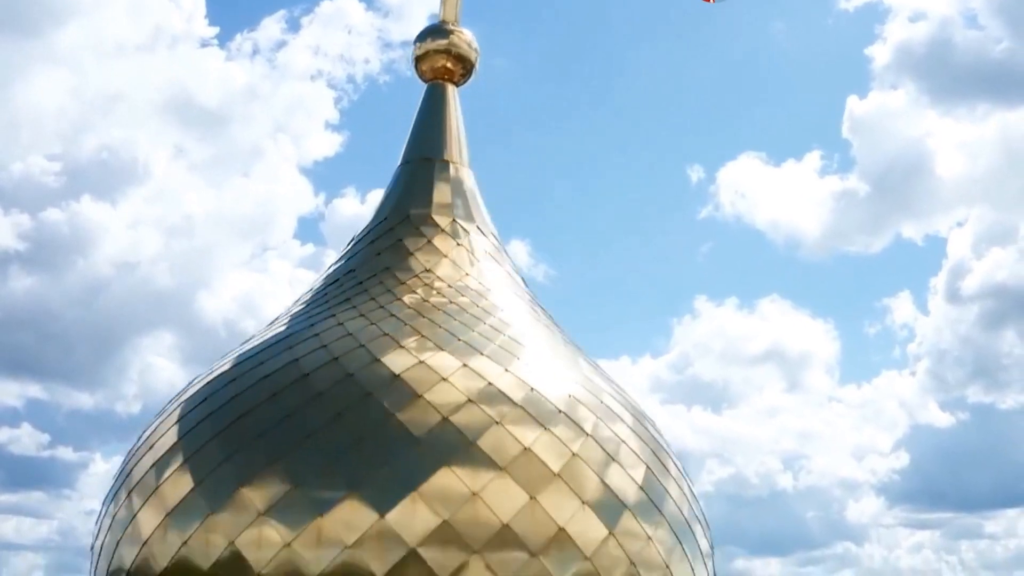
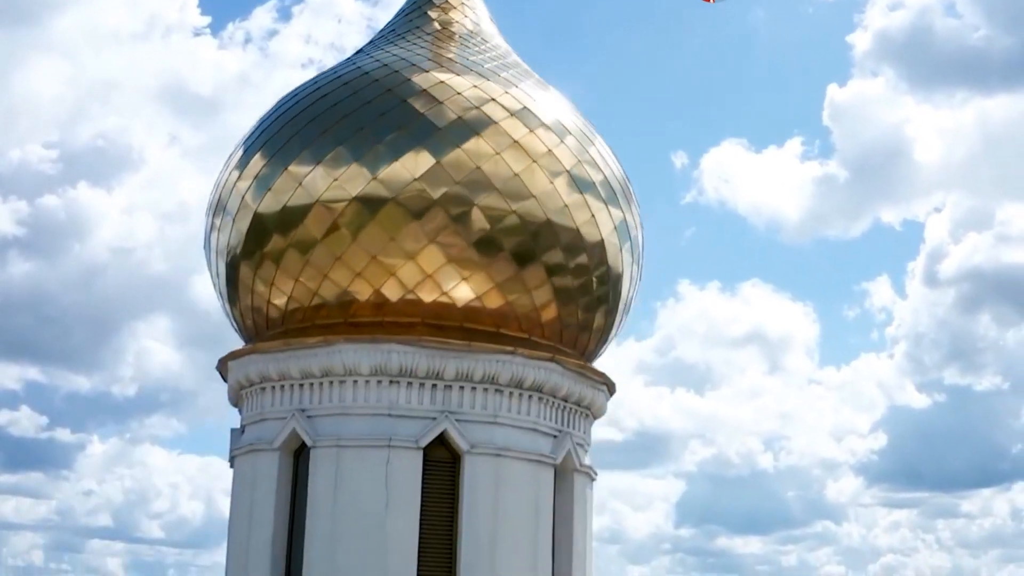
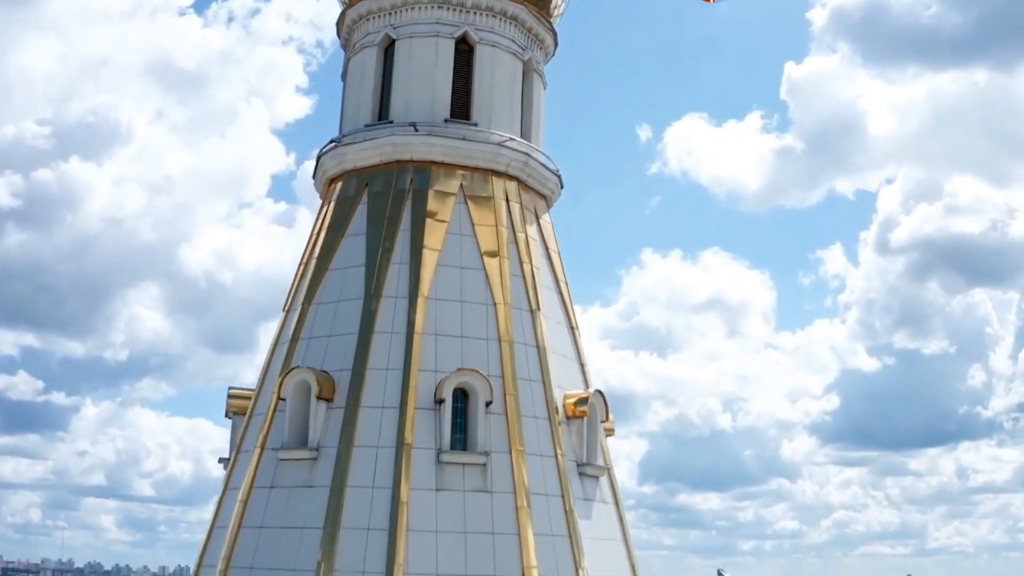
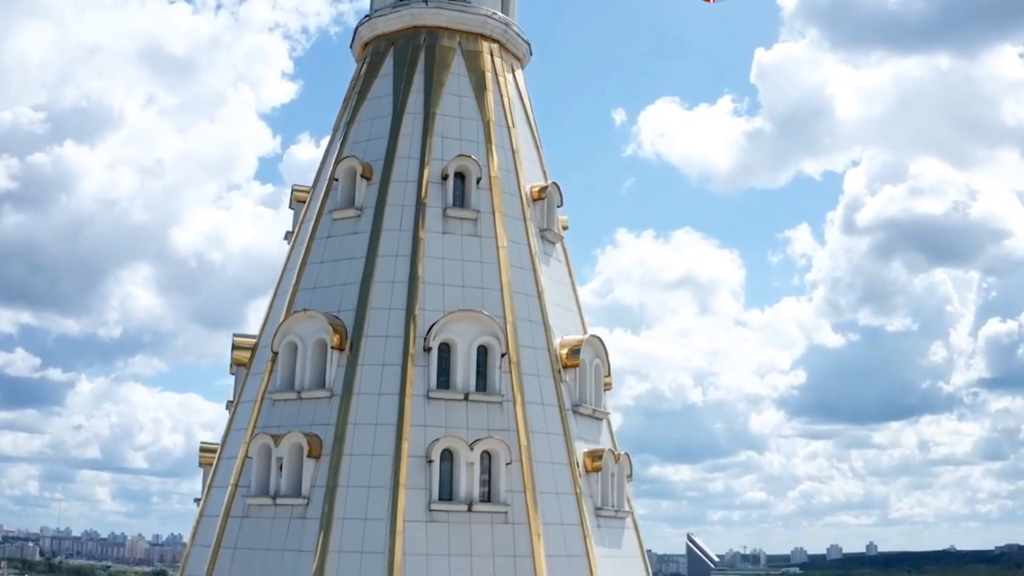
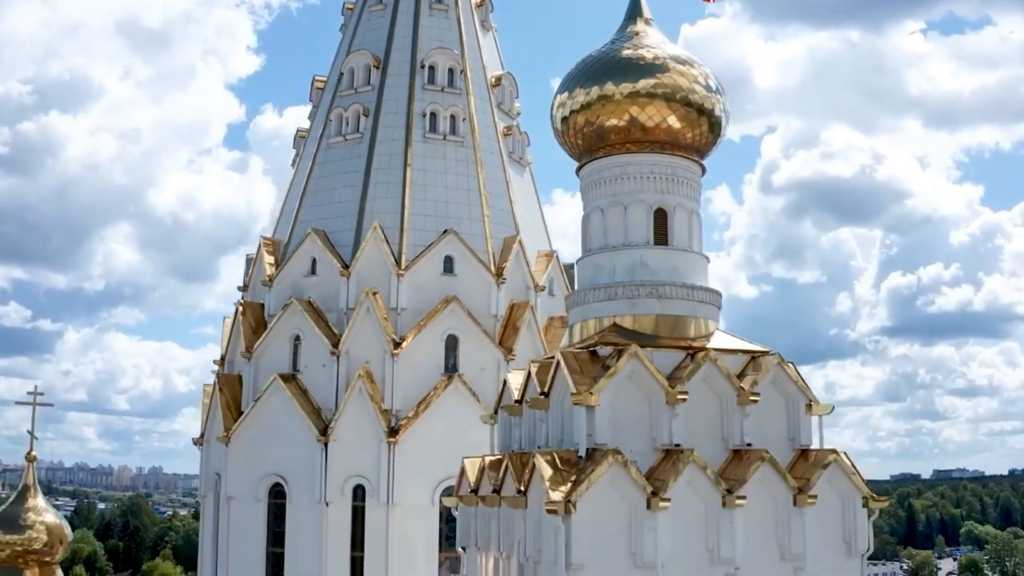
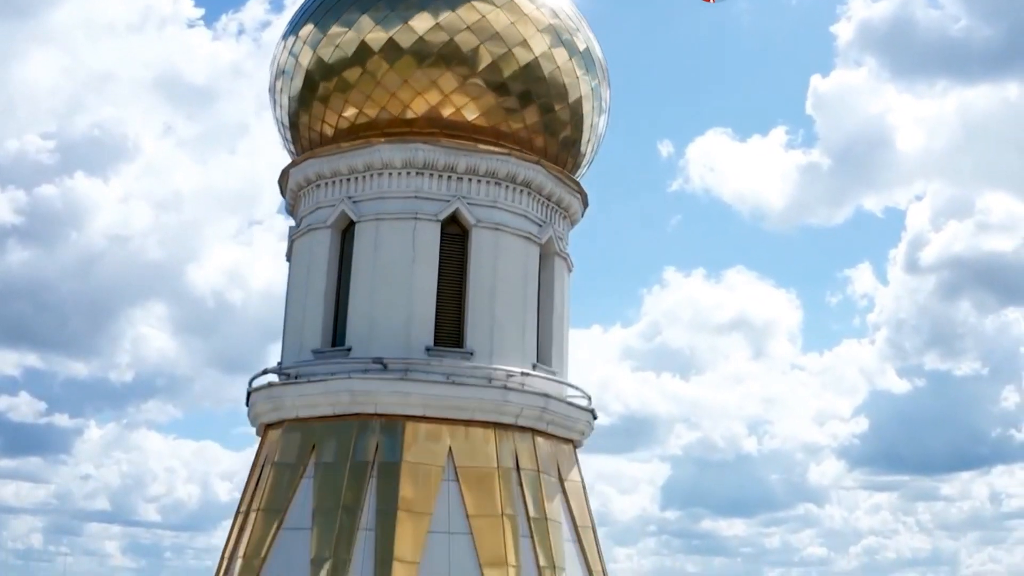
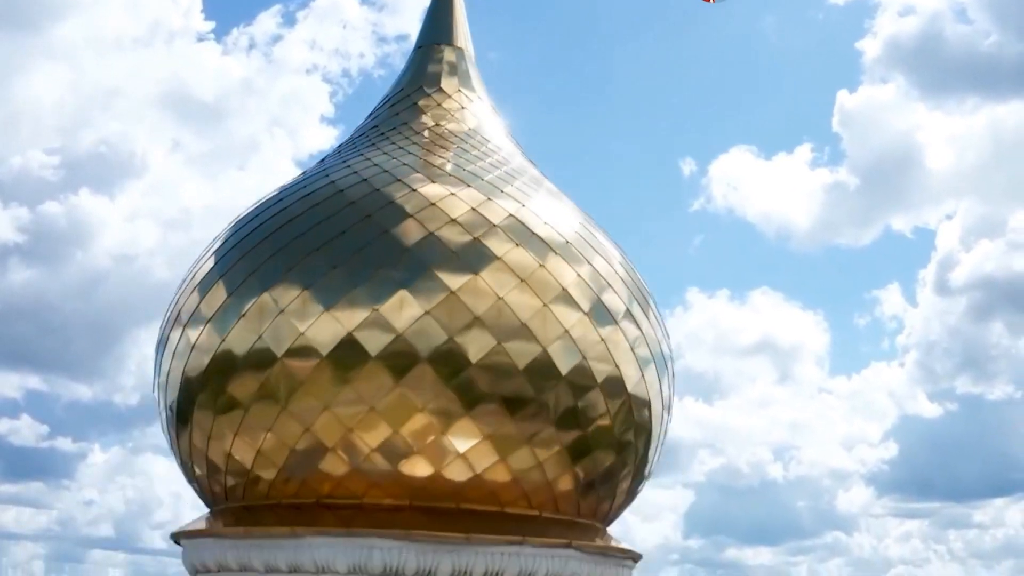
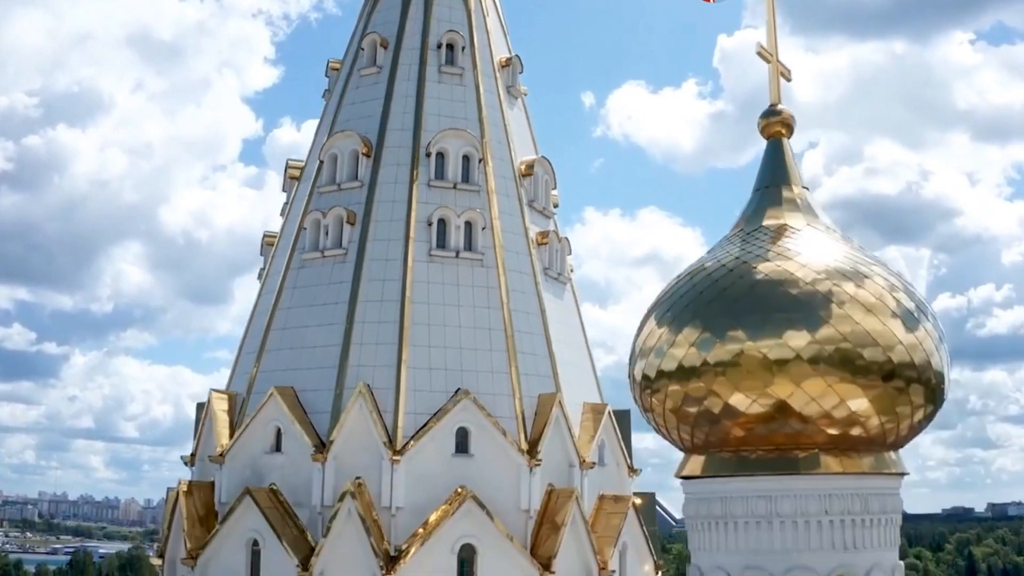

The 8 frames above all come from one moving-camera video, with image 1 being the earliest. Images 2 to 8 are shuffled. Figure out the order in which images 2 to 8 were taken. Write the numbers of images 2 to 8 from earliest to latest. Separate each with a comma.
7, 2, 6, 3, 4, 8, 5
